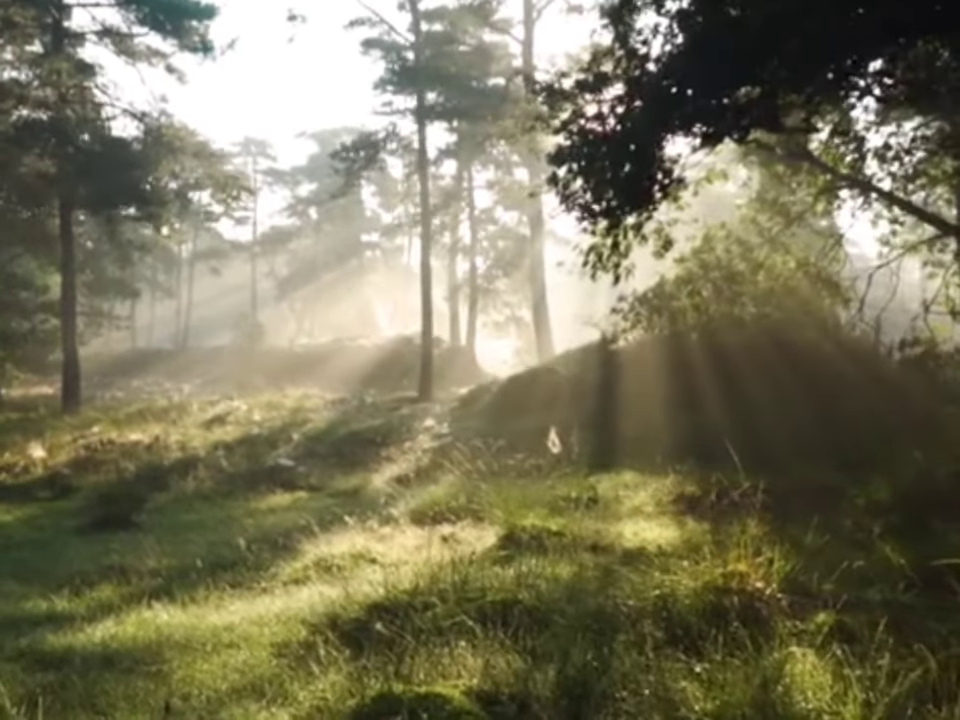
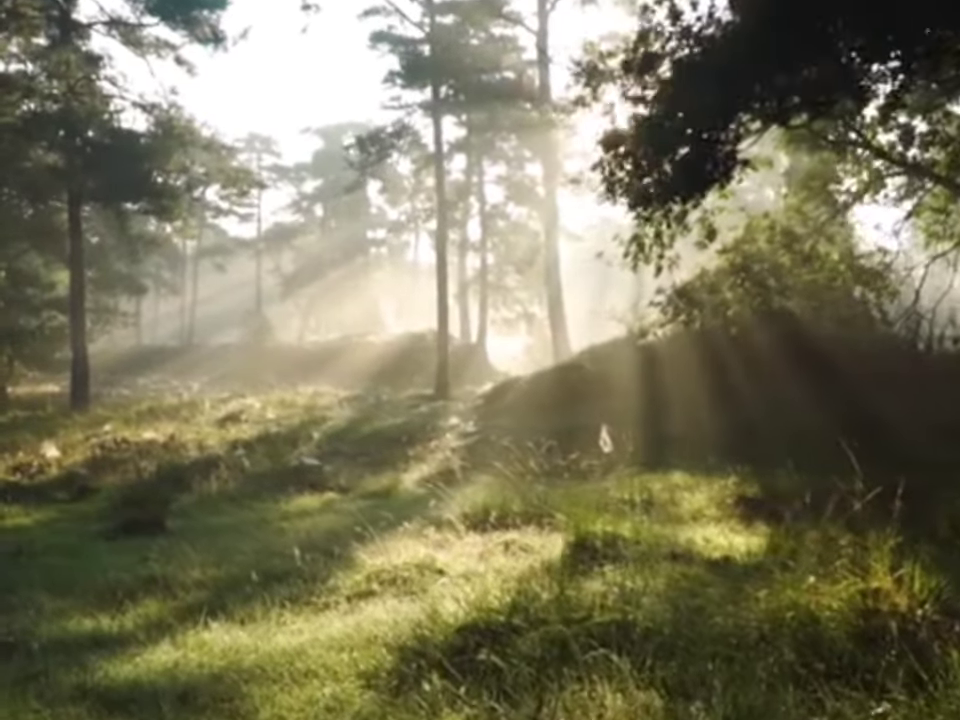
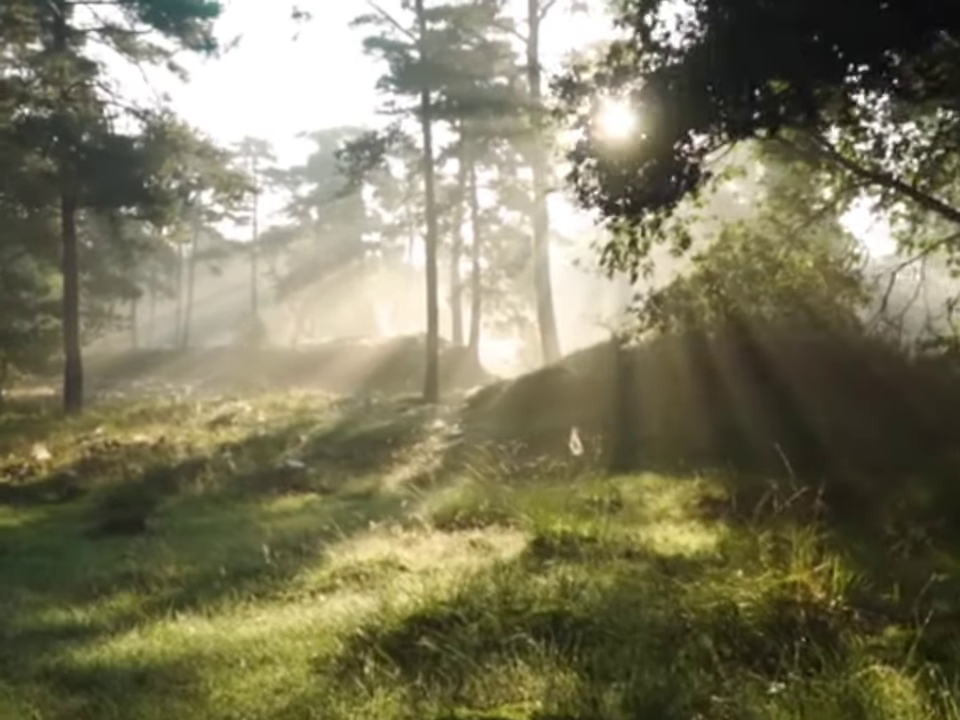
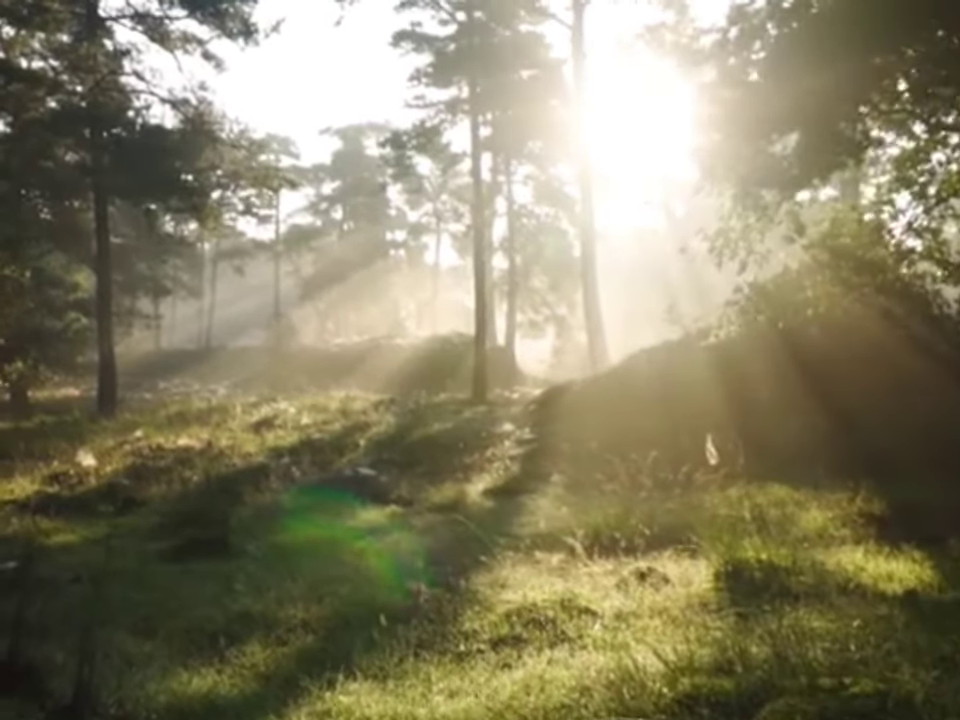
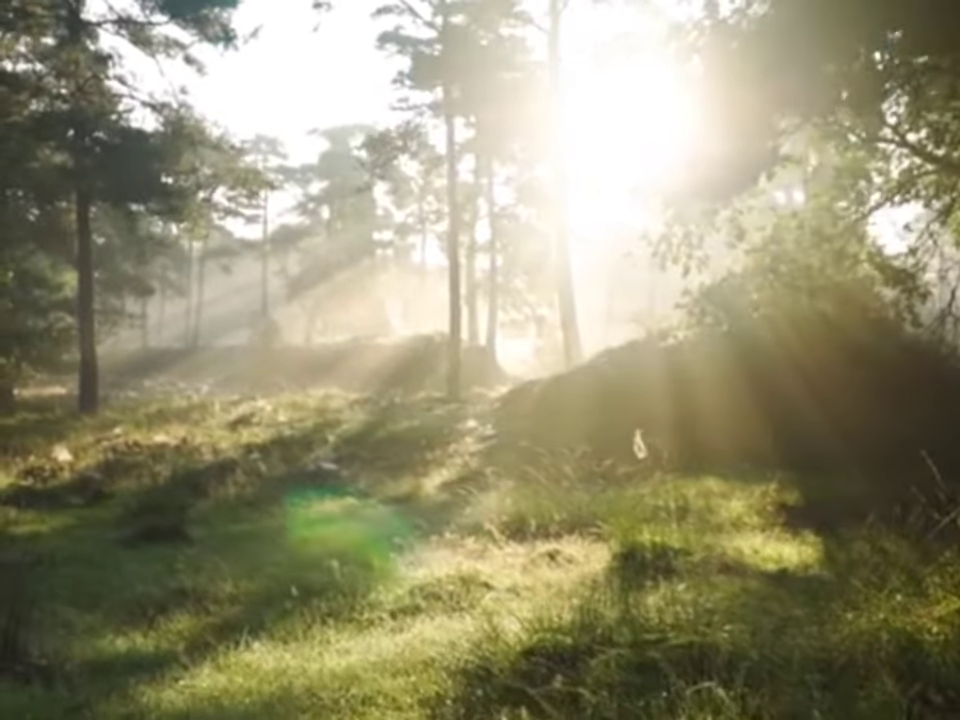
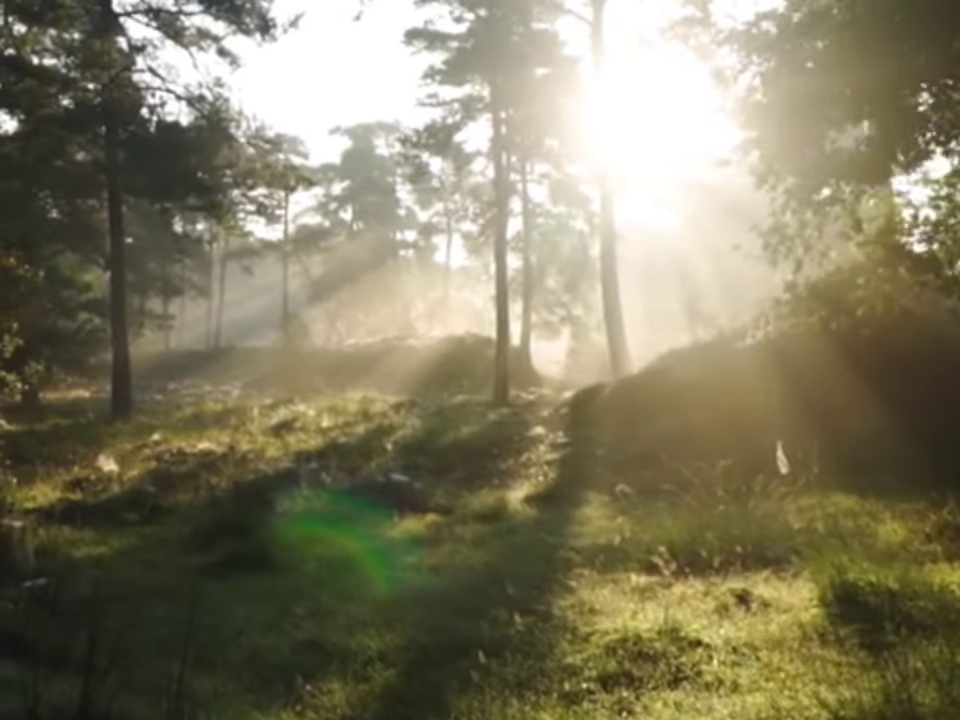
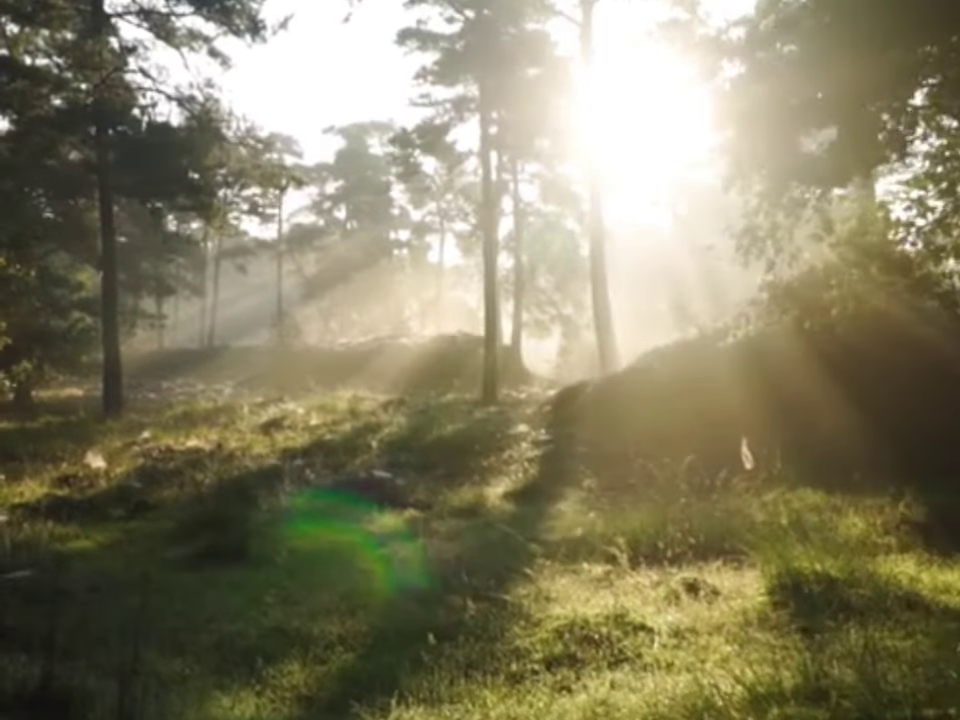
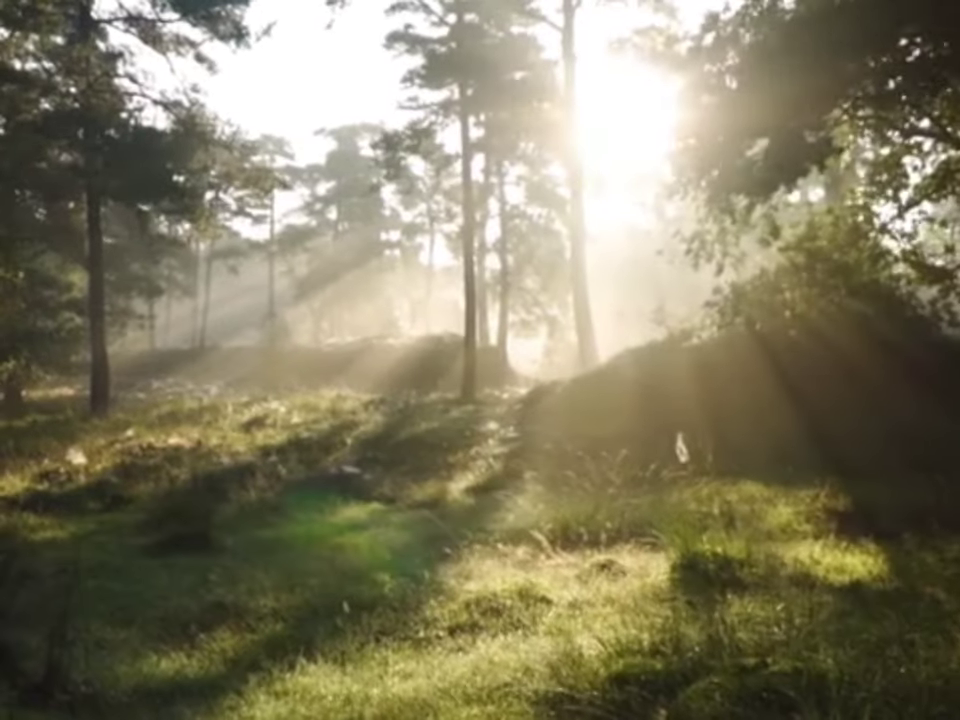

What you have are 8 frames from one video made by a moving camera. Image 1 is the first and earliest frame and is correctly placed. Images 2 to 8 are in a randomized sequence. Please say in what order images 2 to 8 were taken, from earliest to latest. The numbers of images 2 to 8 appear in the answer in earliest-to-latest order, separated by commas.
3, 2, 5, 8, 4, 7, 6
